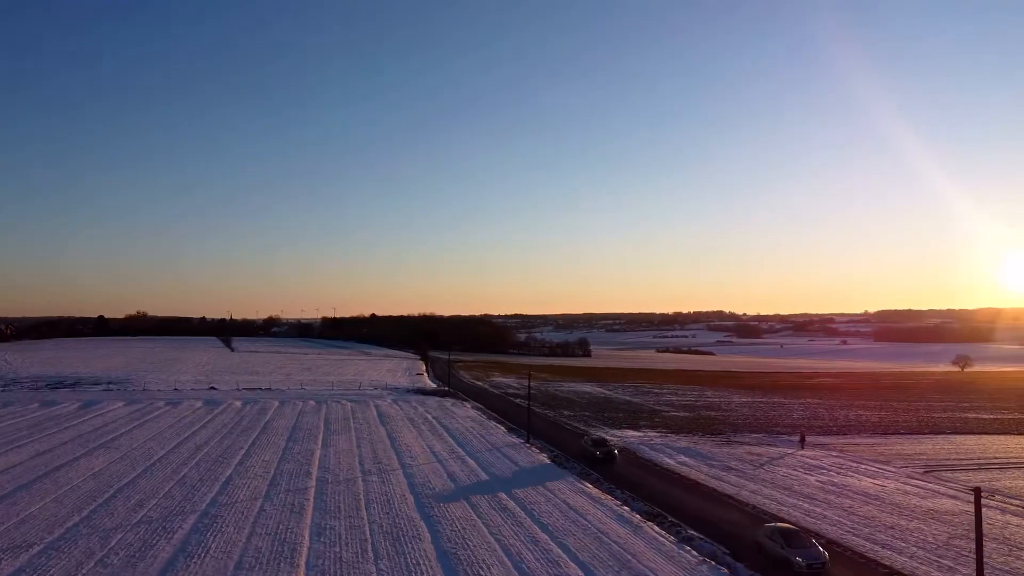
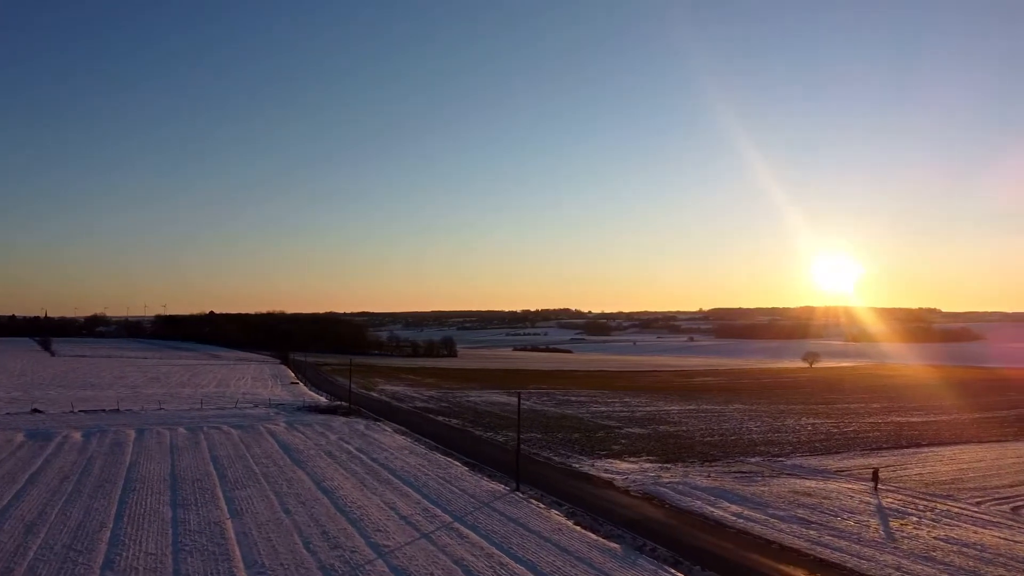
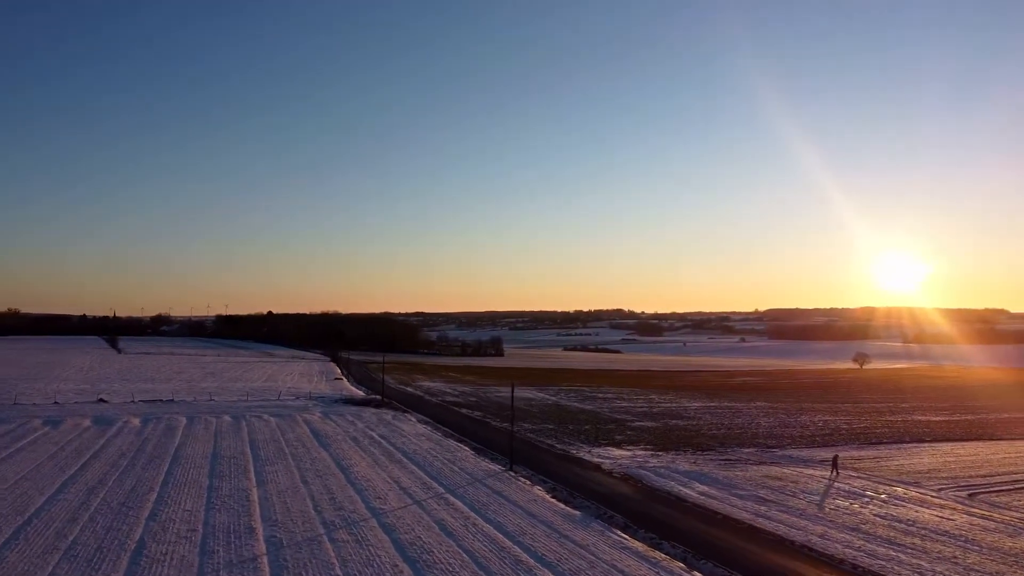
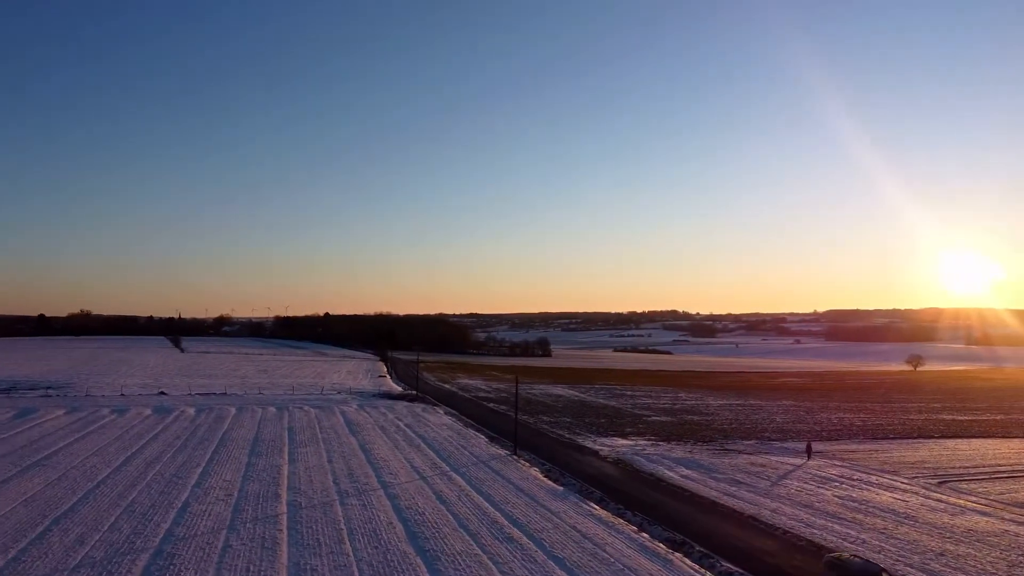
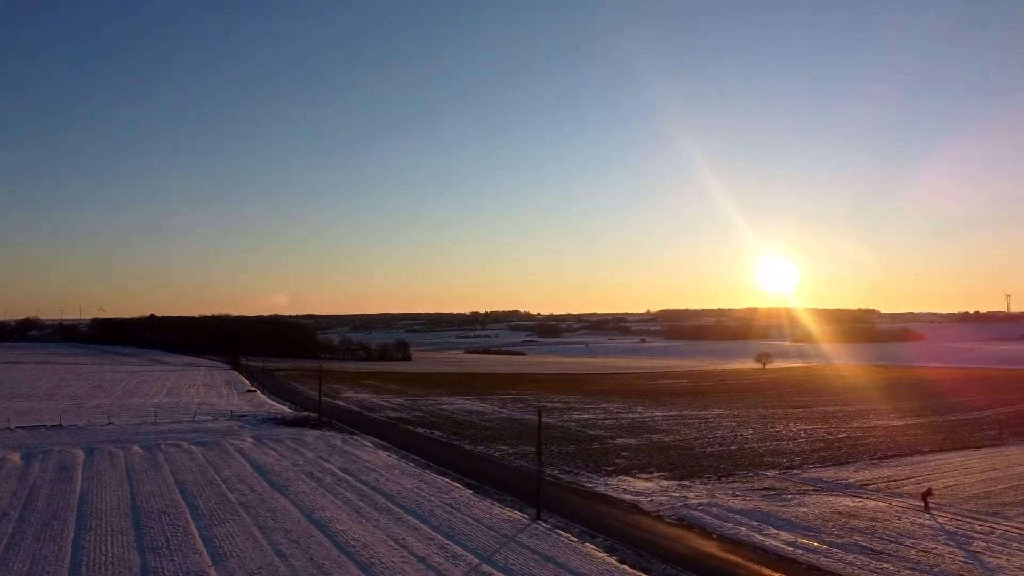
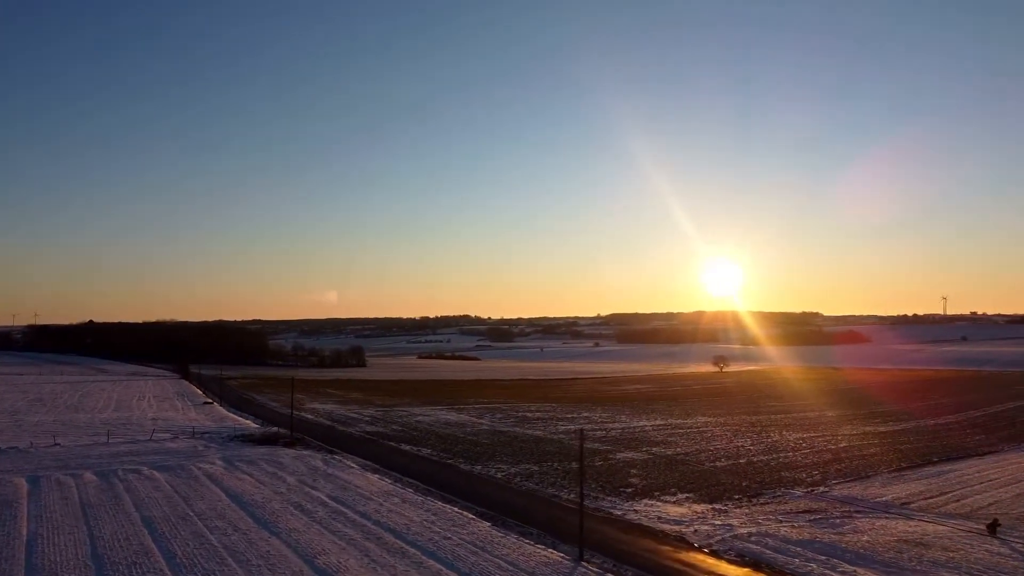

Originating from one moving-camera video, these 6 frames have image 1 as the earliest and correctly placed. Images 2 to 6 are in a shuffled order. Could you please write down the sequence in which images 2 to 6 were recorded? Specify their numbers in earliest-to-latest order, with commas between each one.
4, 3, 2, 5, 6
